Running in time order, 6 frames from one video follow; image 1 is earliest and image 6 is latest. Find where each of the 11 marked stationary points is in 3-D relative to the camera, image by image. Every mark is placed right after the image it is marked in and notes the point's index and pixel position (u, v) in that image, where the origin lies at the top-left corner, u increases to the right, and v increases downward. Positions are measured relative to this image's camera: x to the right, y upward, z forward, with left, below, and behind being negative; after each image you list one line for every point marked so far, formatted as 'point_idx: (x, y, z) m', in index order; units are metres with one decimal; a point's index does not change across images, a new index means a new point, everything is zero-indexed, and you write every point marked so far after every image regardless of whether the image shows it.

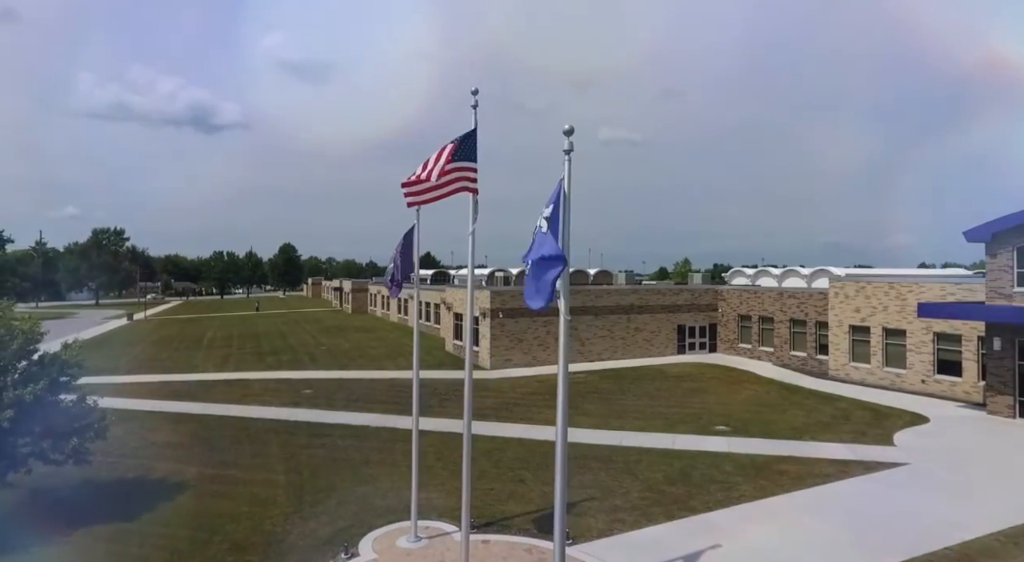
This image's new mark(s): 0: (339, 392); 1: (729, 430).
0: (-5.3, -3.3, +20.0) m
1: (+5.8, -3.9, +17.6) m
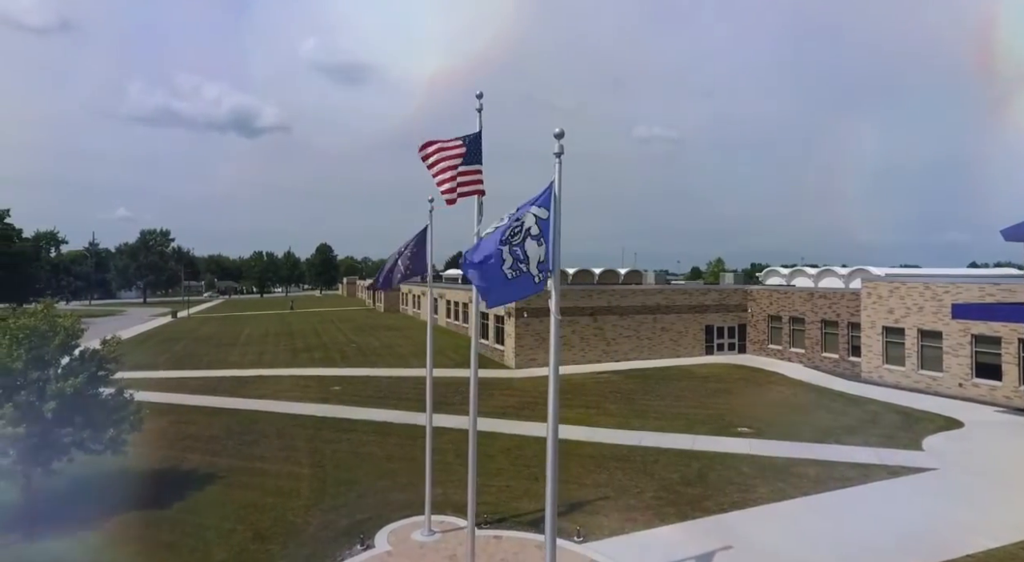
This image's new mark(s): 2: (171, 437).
0: (-4.6, -3.3, +20.5) m
1: (+6.3, -3.9, +17.4) m
2: (-8.5, -3.9, +16.5) m
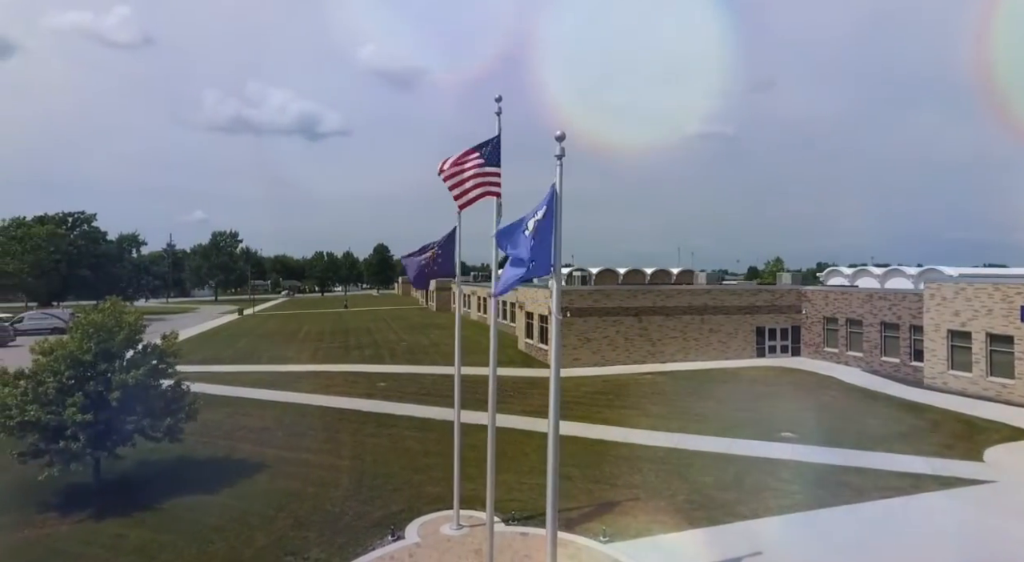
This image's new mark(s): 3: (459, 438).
0: (-3.3, -3.3, +21.1) m
1: (+7.3, -4.0, +17.0) m
2: (-7.5, -3.9, +17.5) m
3: (-1.1, -3.0, +12.8) m
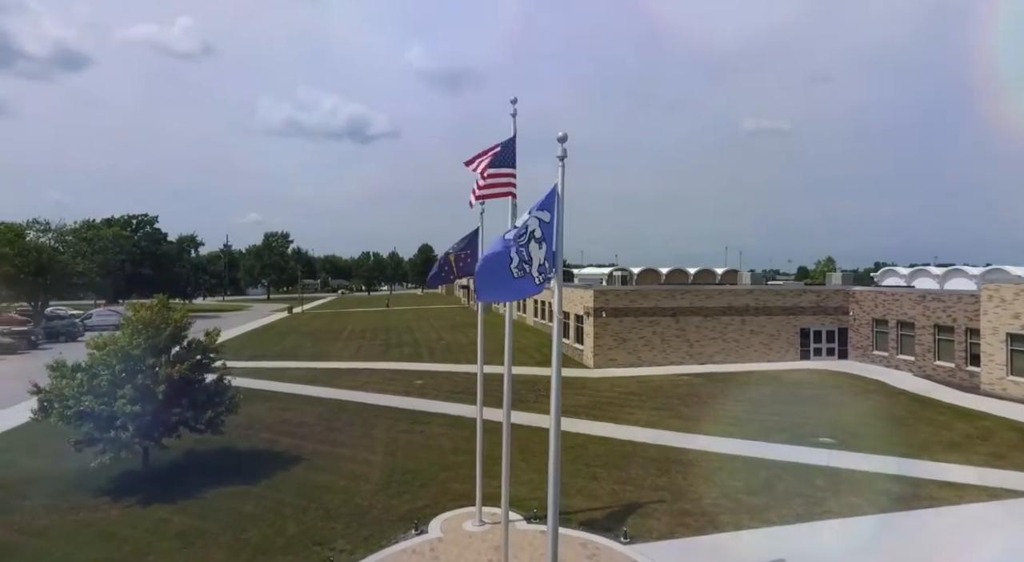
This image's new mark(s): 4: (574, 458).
0: (-2.1, -3.3, +21.5) m
1: (+8.0, -4.0, +16.5) m
2: (-6.7, -3.9, +18.2) m
3: (-0.6, -3.0, +13.0) m
4: (+1.5, -4.2, +15.7) m
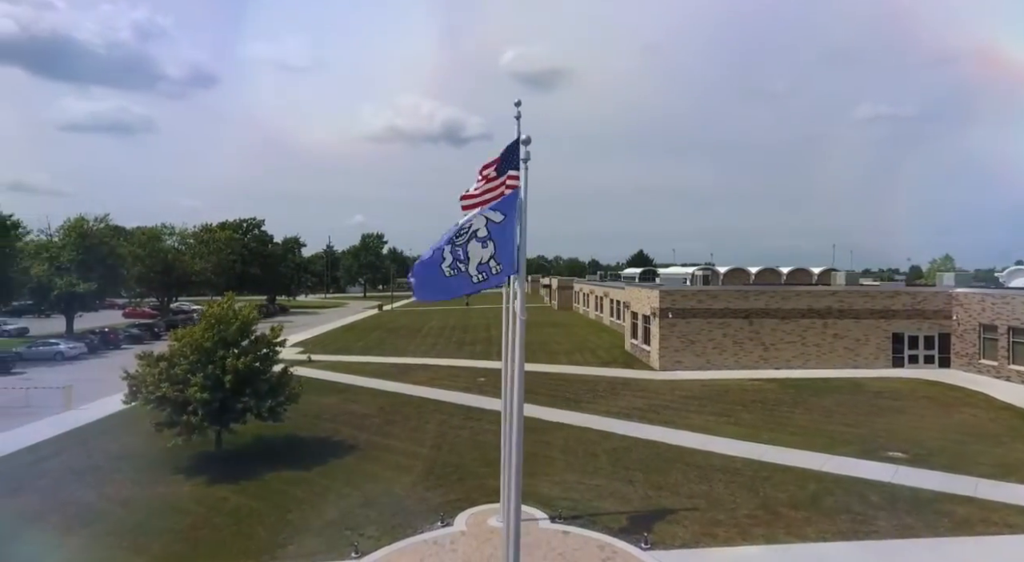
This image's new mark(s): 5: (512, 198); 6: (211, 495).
0: (-0.1, -3.3, +21.8) m
1: (+9.0, -4.0, +15.1) m
2: (-5.2, -3.8, +19.4) m
3: (-0.1, -3.0, +13.2) m
4: (+2.4, -4.2, +15.4) m
5: (0.0, +1.0, +8.0) m
6: (-6.7, -4.8, +14.7) m
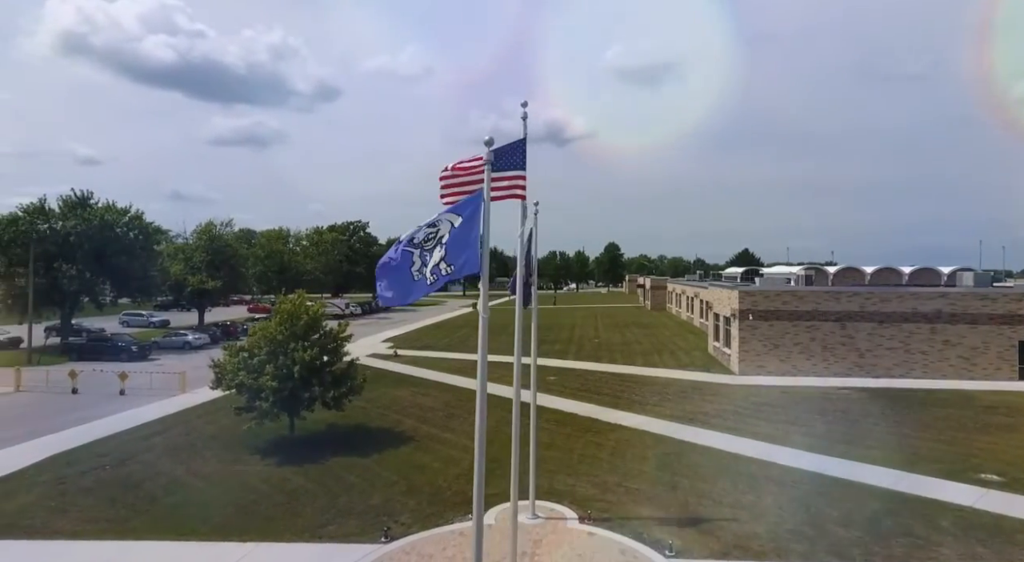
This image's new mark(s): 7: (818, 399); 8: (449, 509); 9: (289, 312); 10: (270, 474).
0: (+2.2, -3.2, +21.6) m
1: (+9.8, -4.0, +13.2) m
2: (-3.3, -3.8, +20.2) m
3: (+0.5, -3.0, +13.1) m
4: (+3.4, -4.1, +14.8) m
5: (-0.4, +1.1, +8.0) m
6: (-5.7, -4.7, +15.9) m
7: (+8.6, -3.3, +18.4) m
8: (-1.3, -4.7, +13.6) m
9: (-5.9, -0.8, +17.6) m
10: (-5.8, -4.6, +16.0) m
